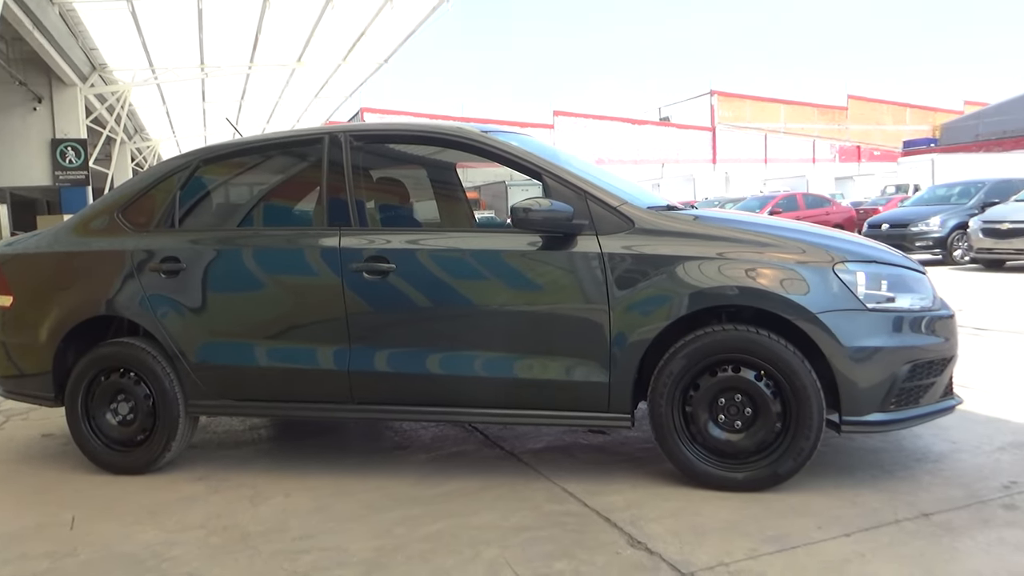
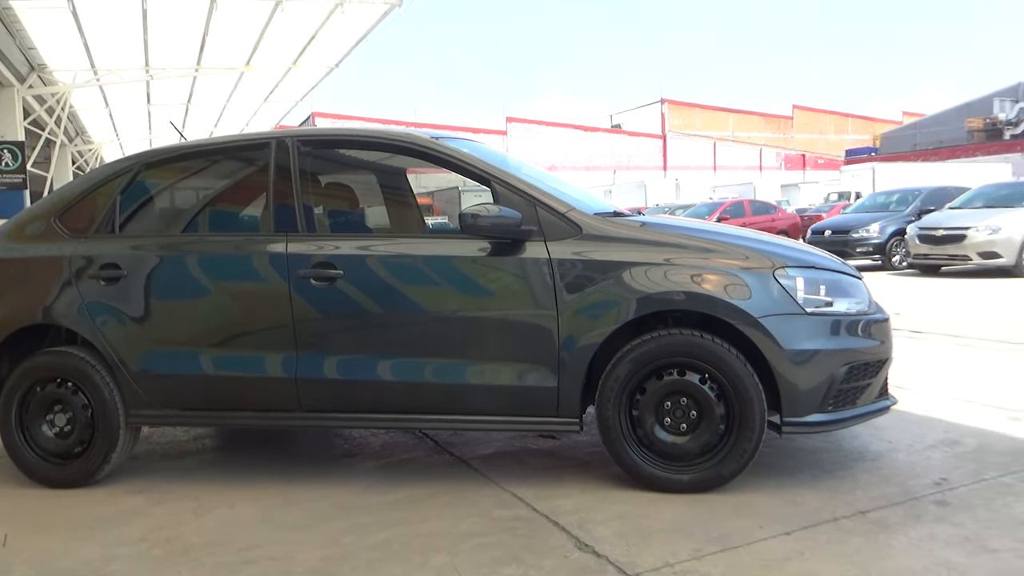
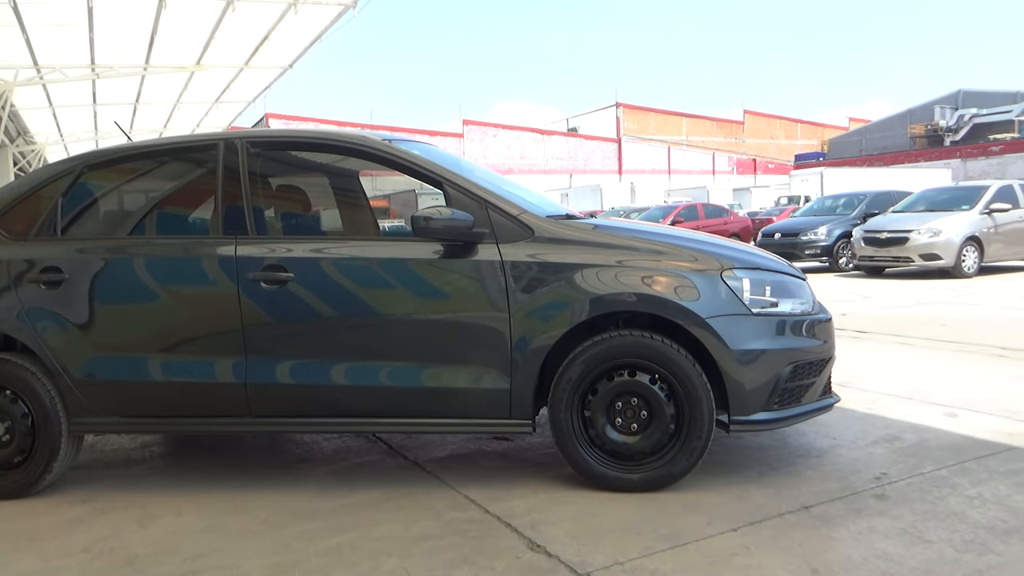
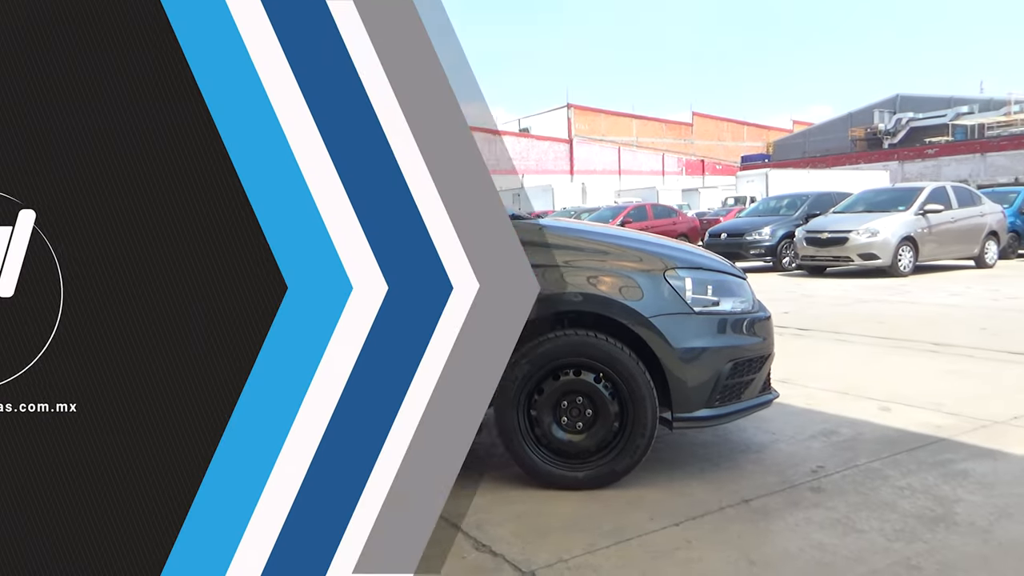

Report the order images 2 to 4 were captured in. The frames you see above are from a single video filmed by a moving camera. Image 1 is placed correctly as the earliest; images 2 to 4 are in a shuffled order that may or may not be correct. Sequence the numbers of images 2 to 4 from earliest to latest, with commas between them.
2, 3, 4
